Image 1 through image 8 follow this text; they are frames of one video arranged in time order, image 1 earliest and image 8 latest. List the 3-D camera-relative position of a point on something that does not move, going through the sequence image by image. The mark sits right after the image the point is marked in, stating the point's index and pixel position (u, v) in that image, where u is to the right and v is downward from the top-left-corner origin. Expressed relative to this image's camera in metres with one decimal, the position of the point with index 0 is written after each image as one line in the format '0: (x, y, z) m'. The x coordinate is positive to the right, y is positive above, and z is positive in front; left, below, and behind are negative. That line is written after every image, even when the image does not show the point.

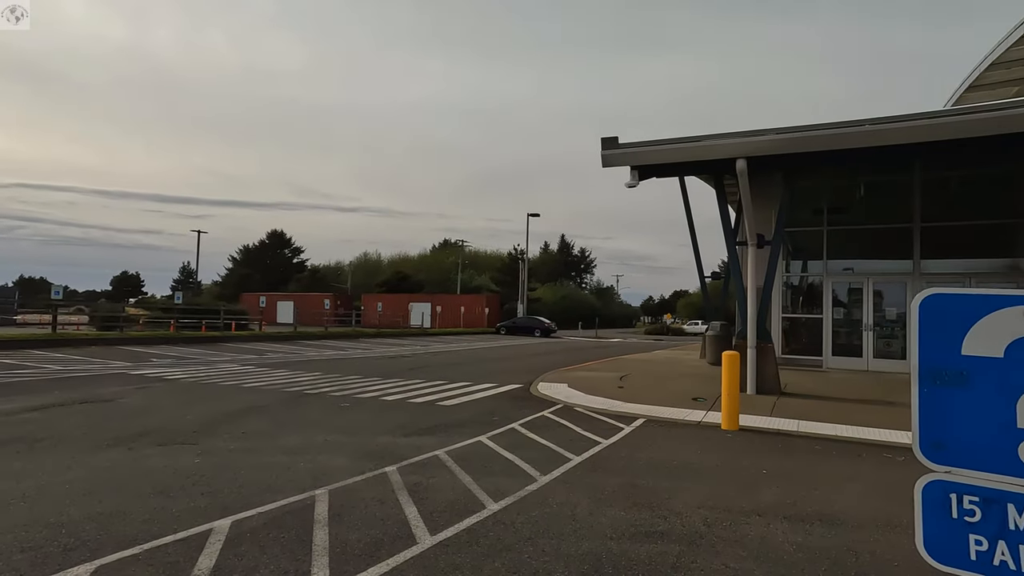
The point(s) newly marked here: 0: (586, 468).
0: (+0.7, -1.9, +6.0) m
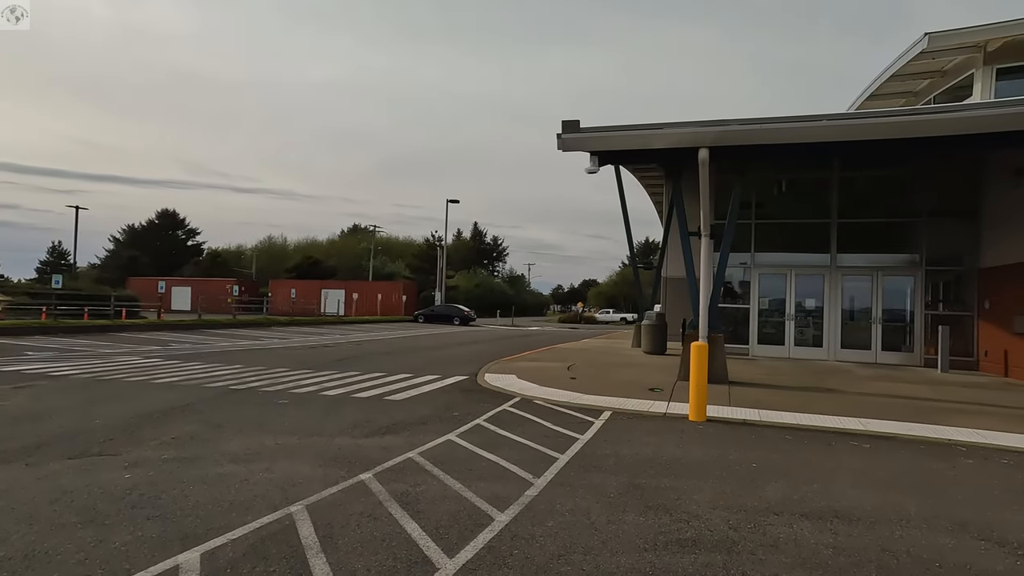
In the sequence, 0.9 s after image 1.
0: (+0.6, -1.7, +5.7) m
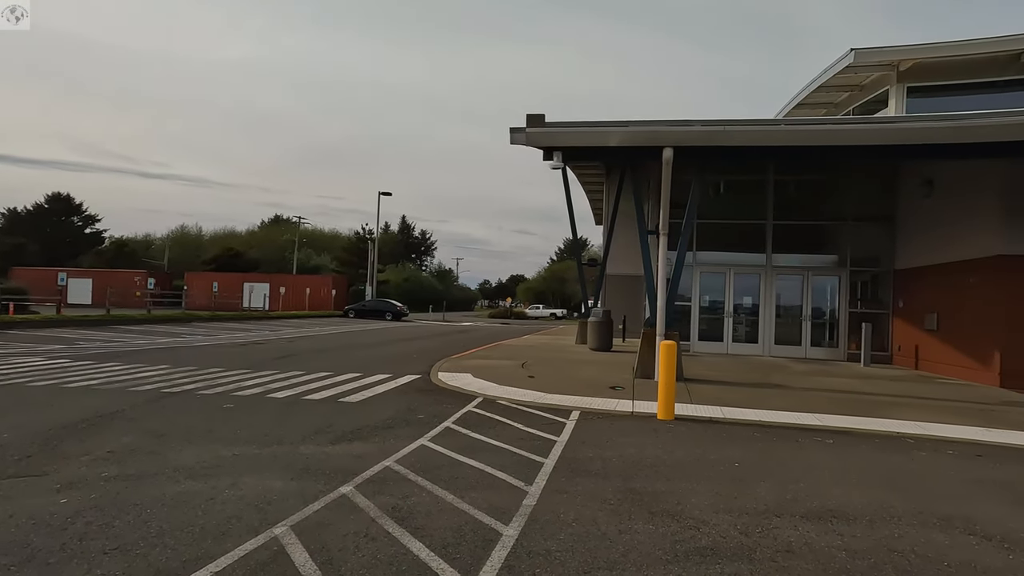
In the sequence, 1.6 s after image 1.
0: (+0.5, -1.7, +5.5) m
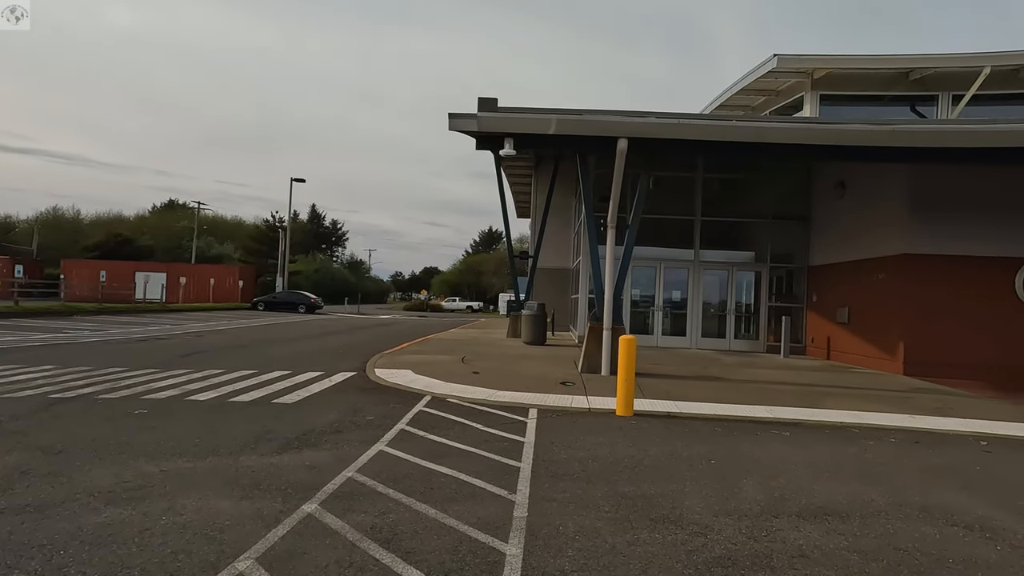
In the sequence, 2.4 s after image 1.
0: (+0.3, -1.7, +5.2) m
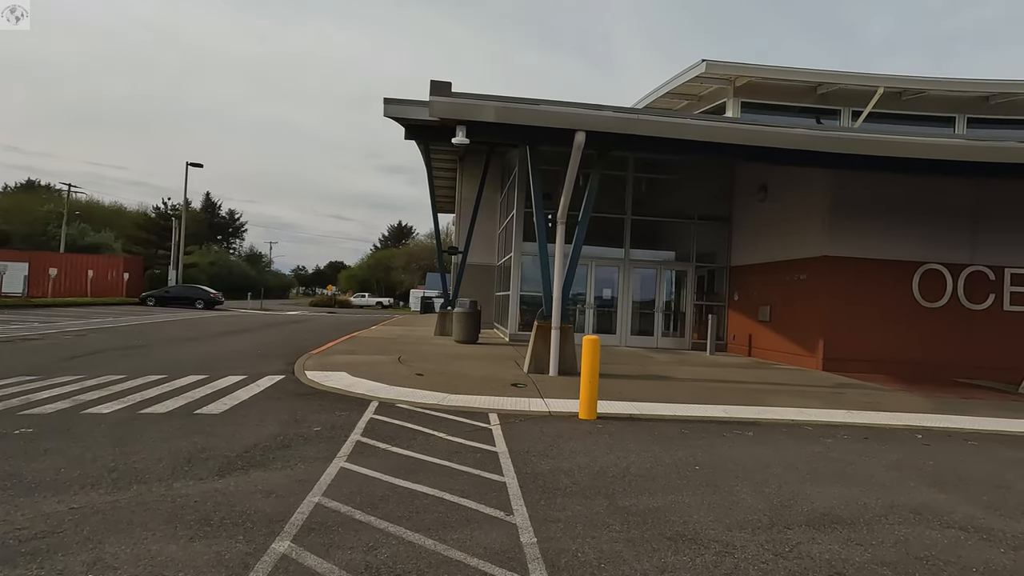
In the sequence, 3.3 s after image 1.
0: (+0.2, -1.7, +4.7) m
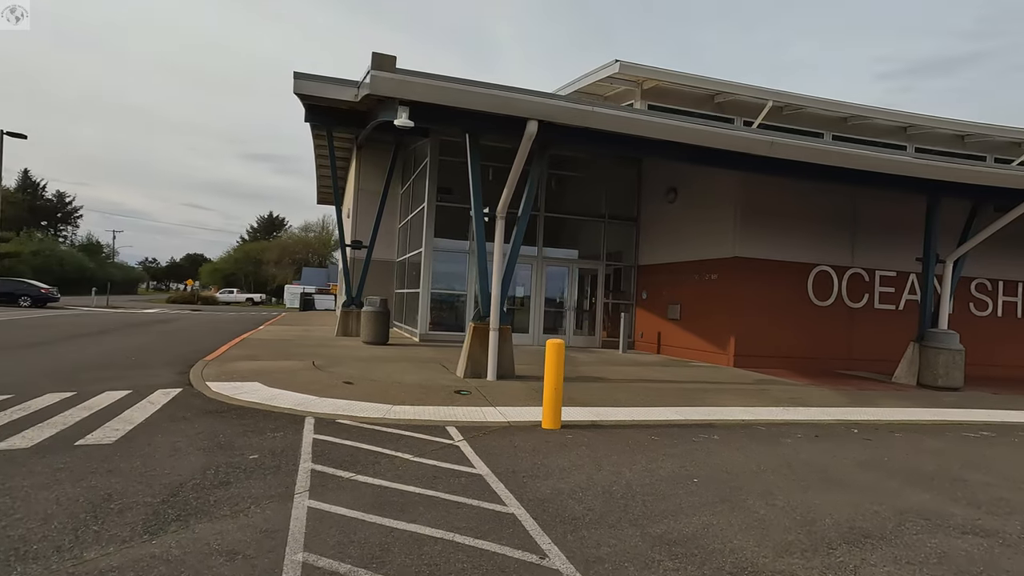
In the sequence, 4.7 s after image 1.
0: (+0.4, -1.7, +4.1) m
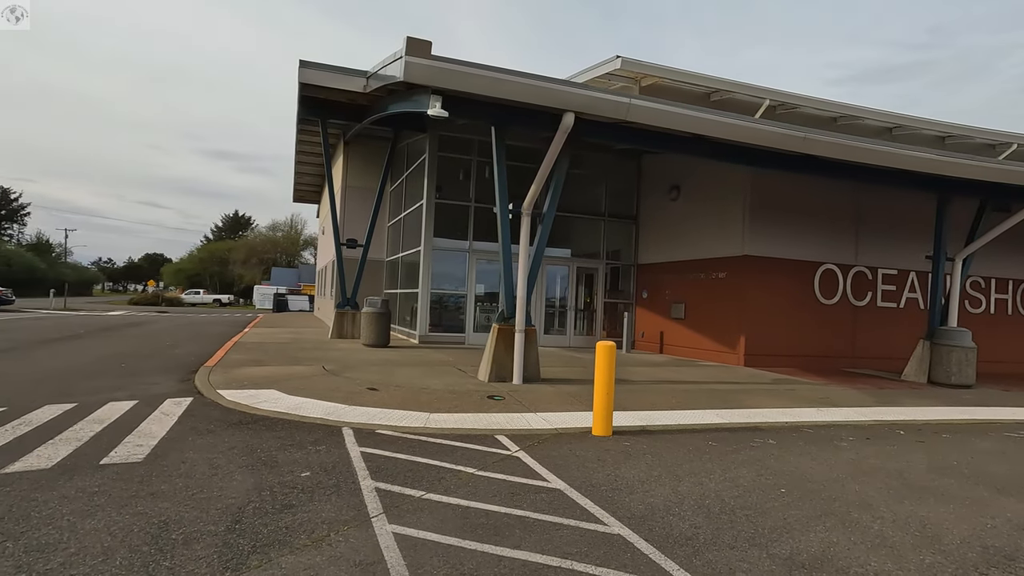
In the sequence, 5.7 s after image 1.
0: (+1.1, -1.7, +3.8) m
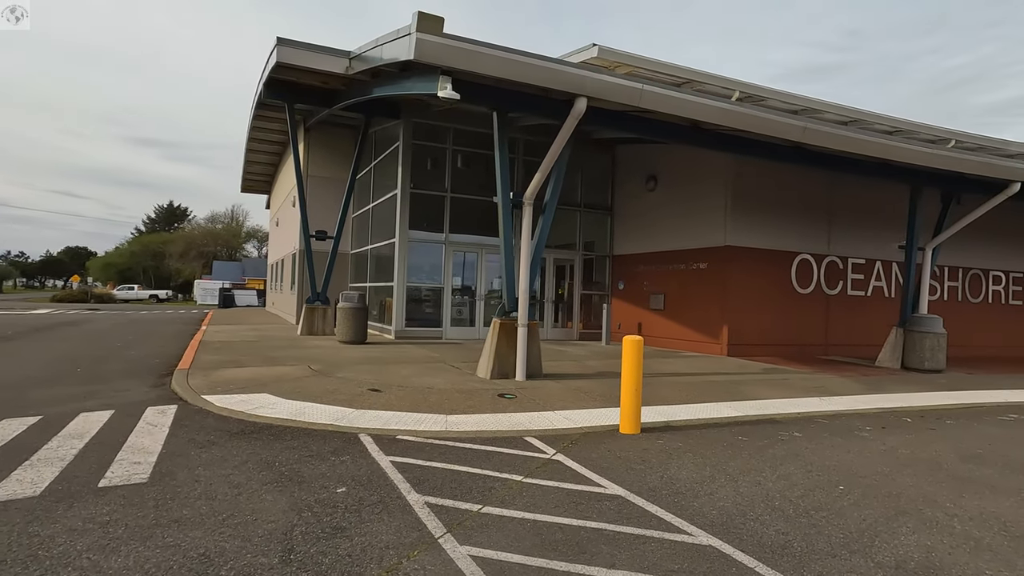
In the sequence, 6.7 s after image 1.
0: (+1.6, -1.6, +3.5) m
